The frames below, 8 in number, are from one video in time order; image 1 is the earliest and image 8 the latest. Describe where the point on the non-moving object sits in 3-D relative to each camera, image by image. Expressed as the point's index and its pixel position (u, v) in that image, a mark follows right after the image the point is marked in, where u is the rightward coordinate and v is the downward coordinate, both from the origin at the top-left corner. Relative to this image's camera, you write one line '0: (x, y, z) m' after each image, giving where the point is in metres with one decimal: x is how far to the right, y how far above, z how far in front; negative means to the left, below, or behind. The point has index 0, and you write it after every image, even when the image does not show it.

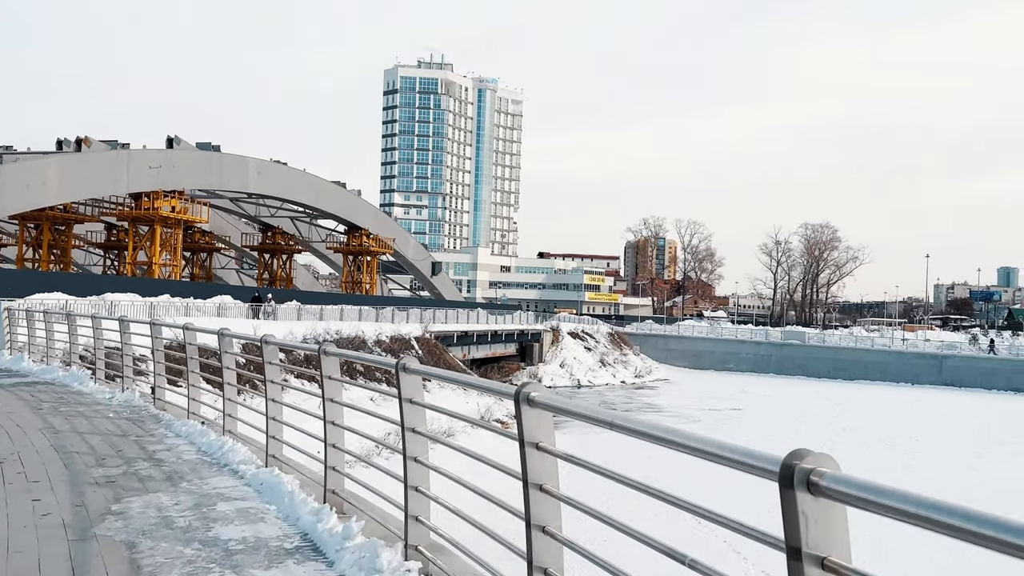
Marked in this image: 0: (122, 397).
0: (-3.6, -1.0, +8.1) m
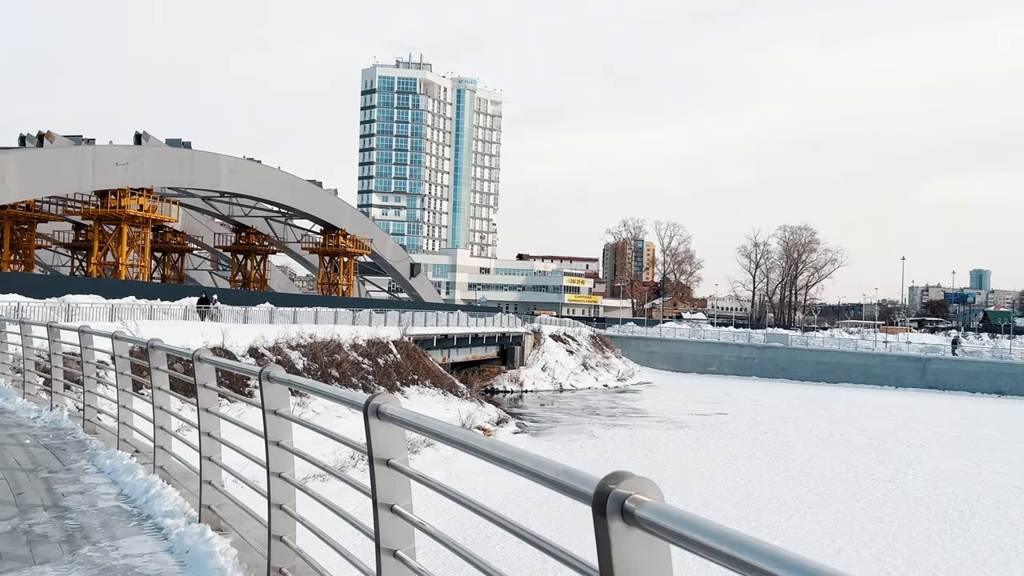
0: (-3.6, -1.0, +6.9) m
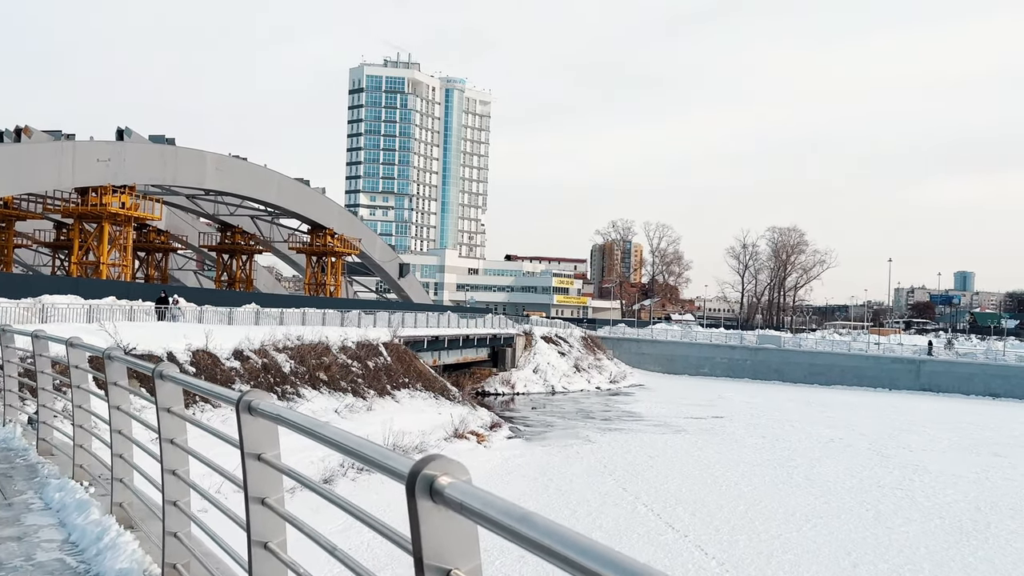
0: (-3.5, -1.0, +6.0) m
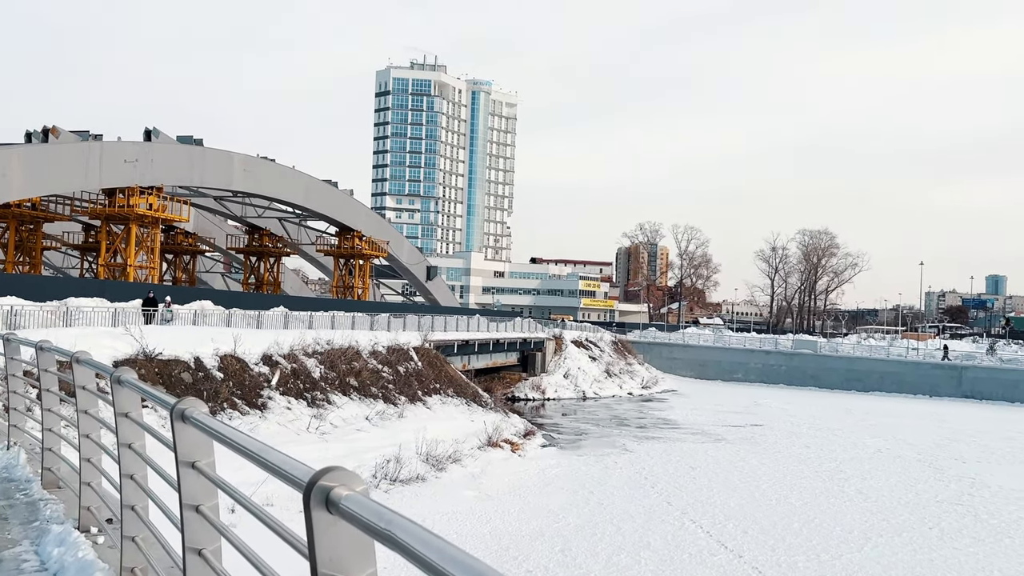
0: (-3.0, -1.0, +5.2) m
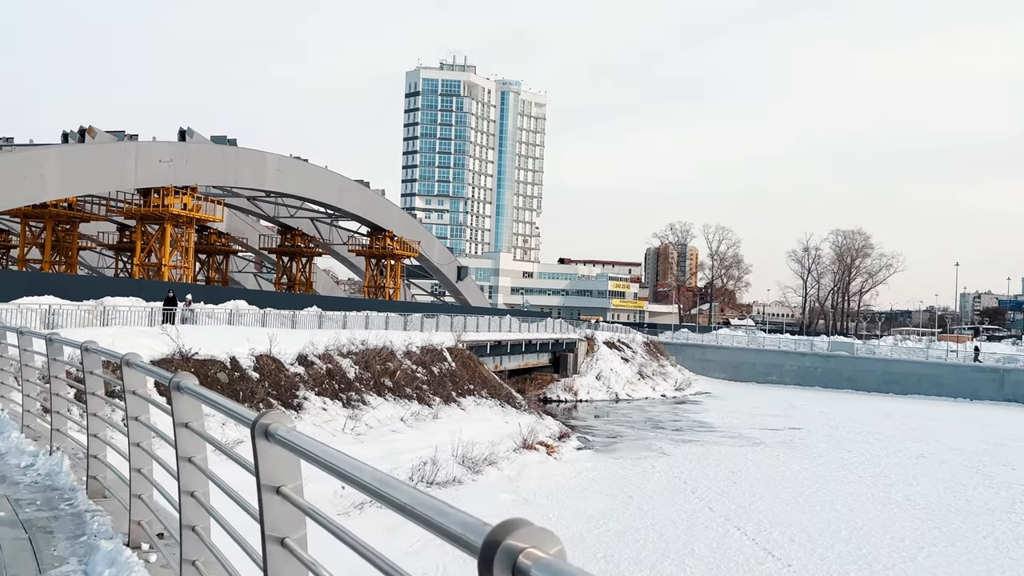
0: (-2.6, -1.0, +5.0) m
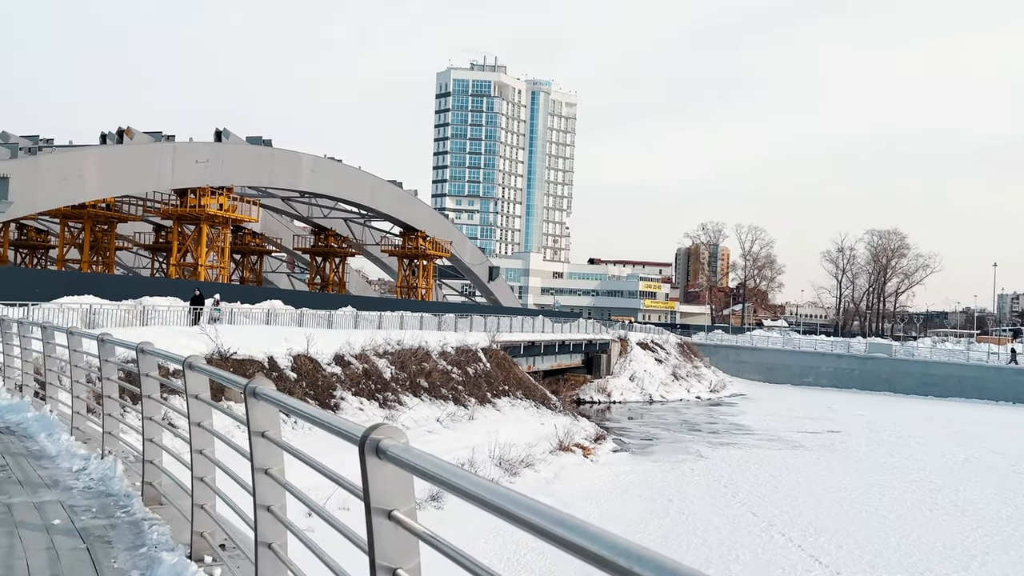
0: (-2.3, -1.0, +4.8) m
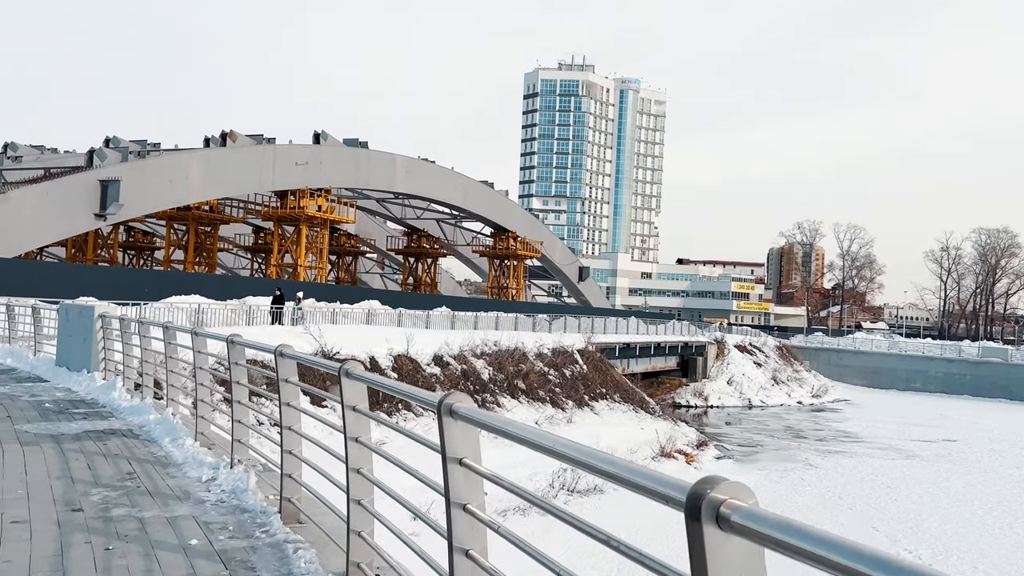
0: (-1.5, -1.0, +4.5) m
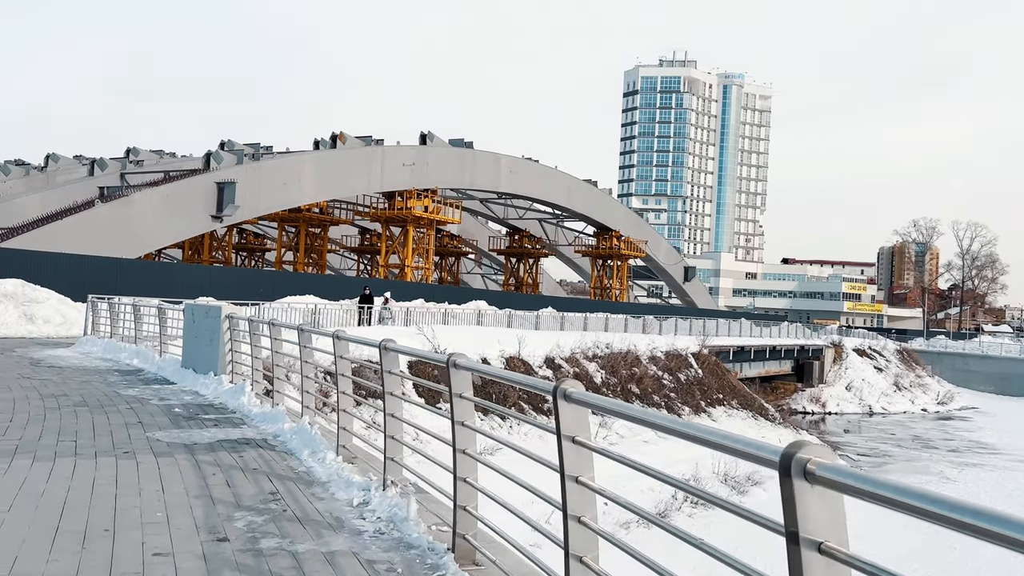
0: (-0.6, -1.0, +4.0) m
